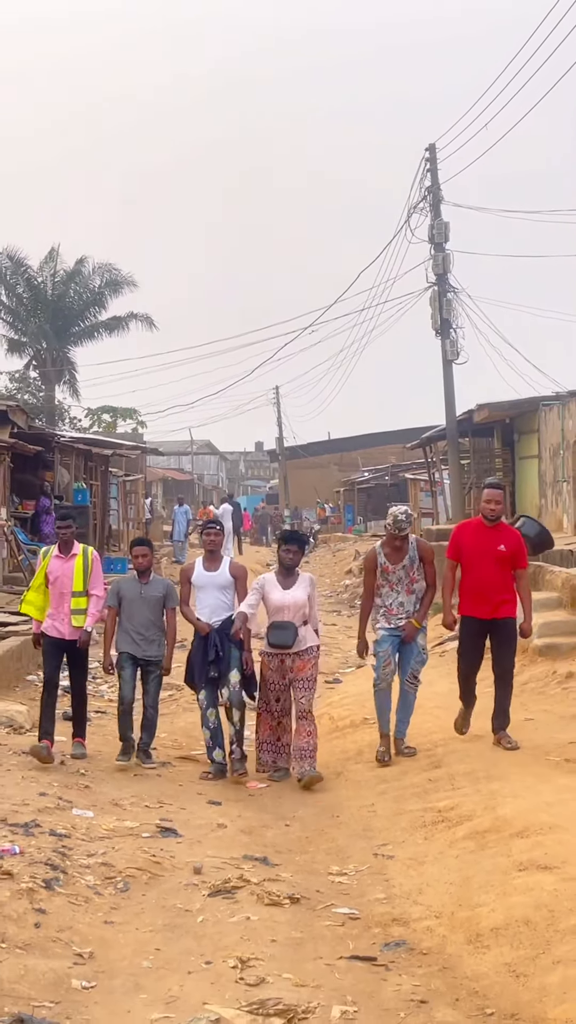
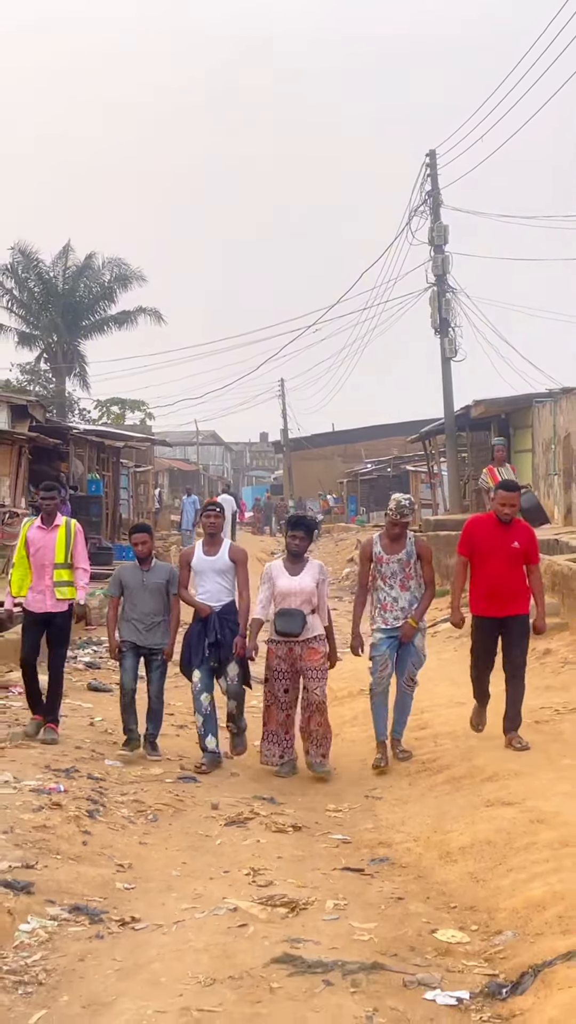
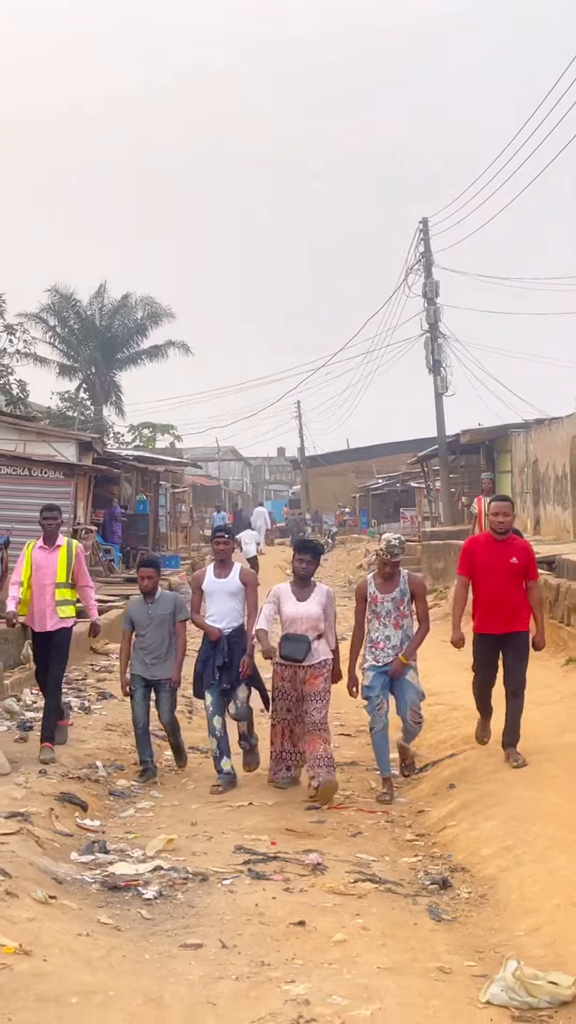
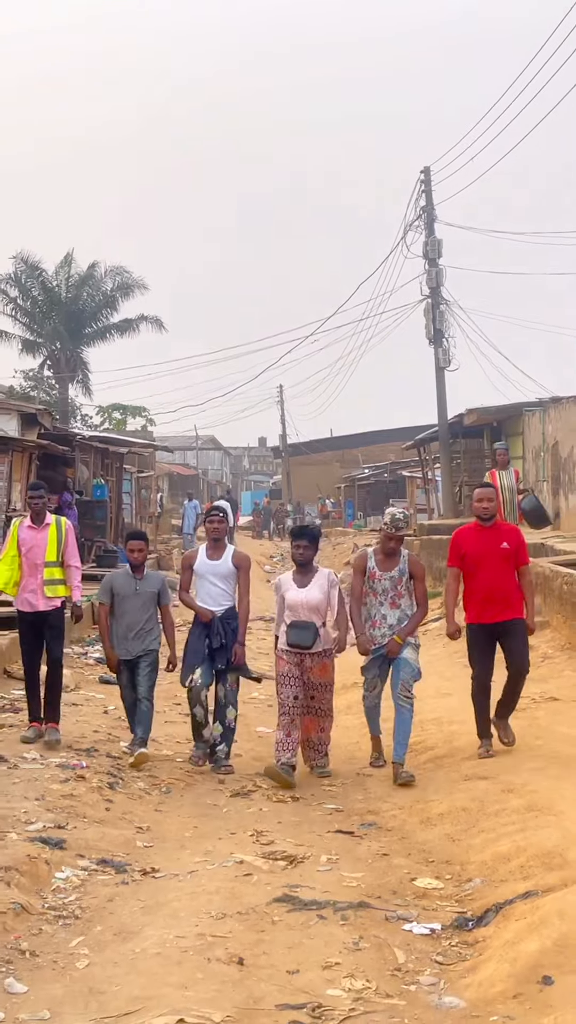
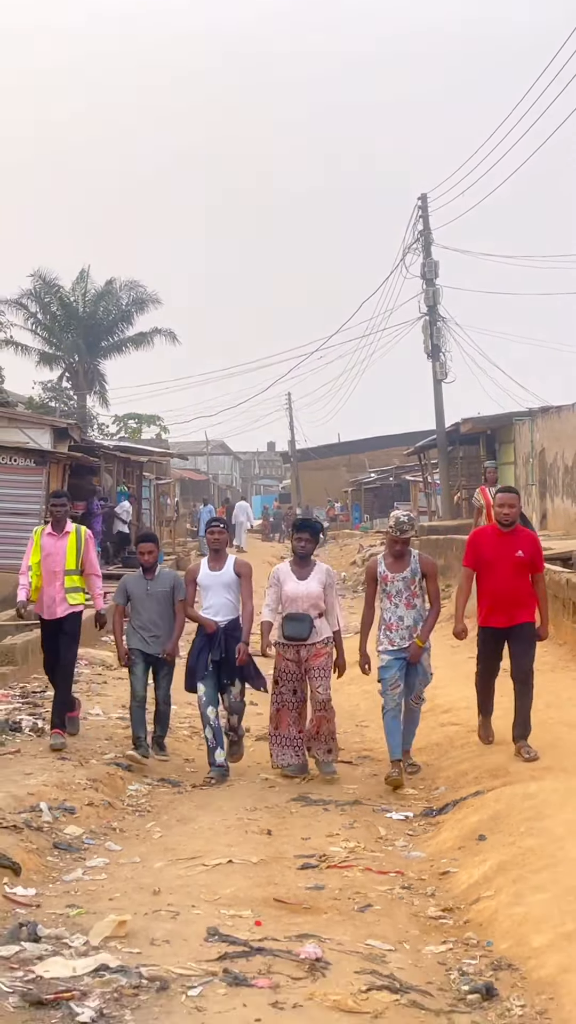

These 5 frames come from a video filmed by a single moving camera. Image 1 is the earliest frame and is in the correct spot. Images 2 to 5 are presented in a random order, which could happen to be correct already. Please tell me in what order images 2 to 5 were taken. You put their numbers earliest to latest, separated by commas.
2, 4, 5, 3
